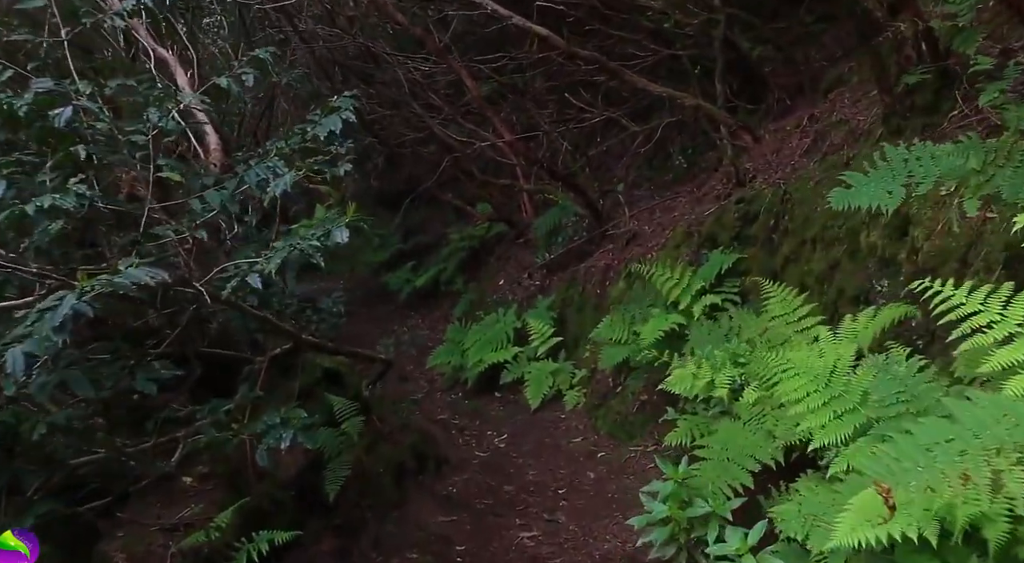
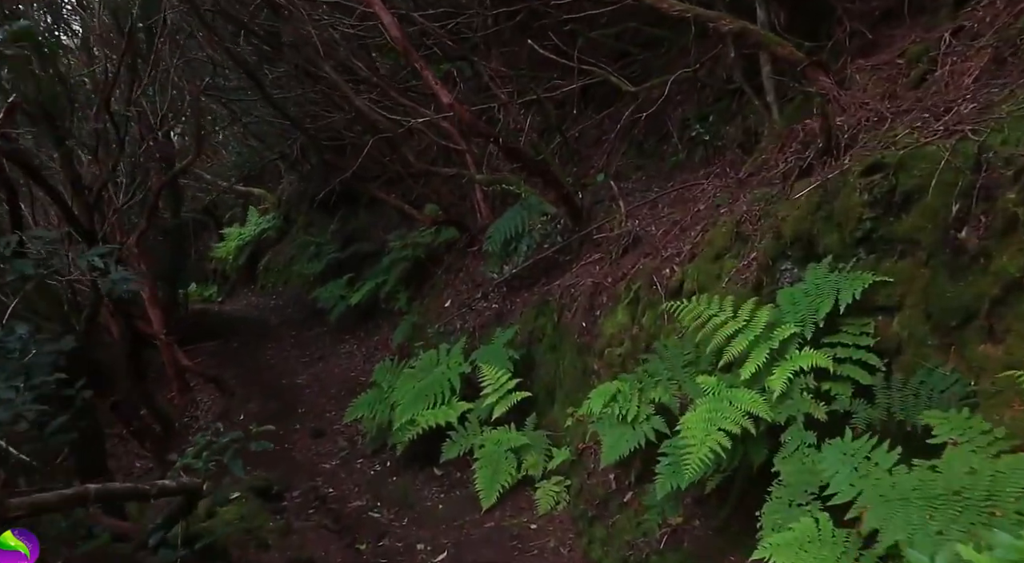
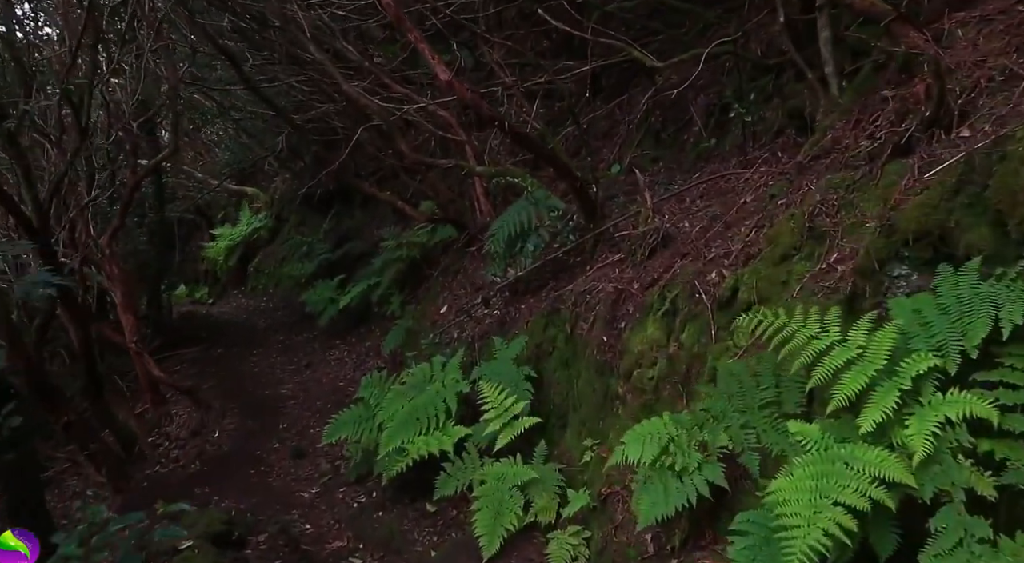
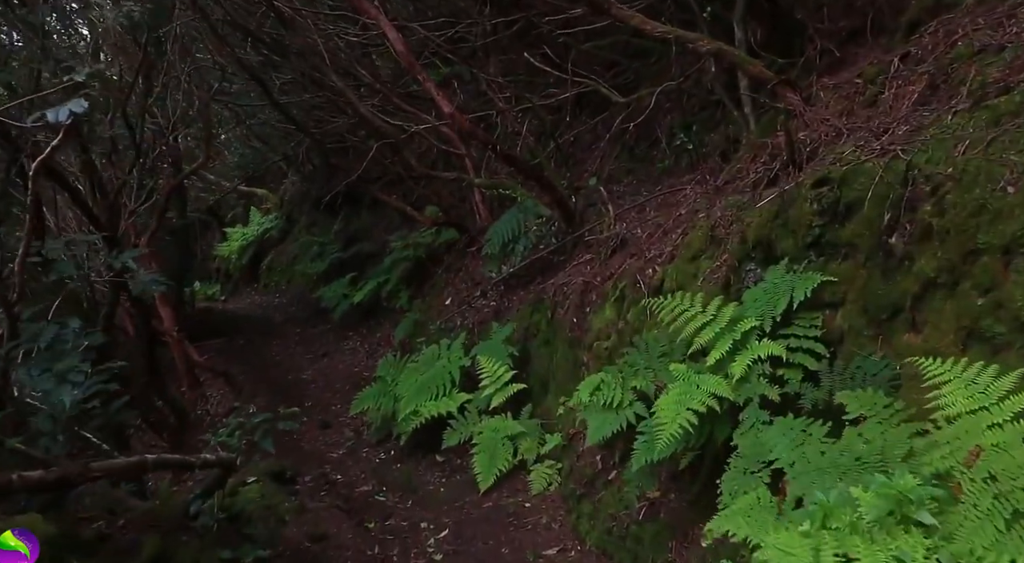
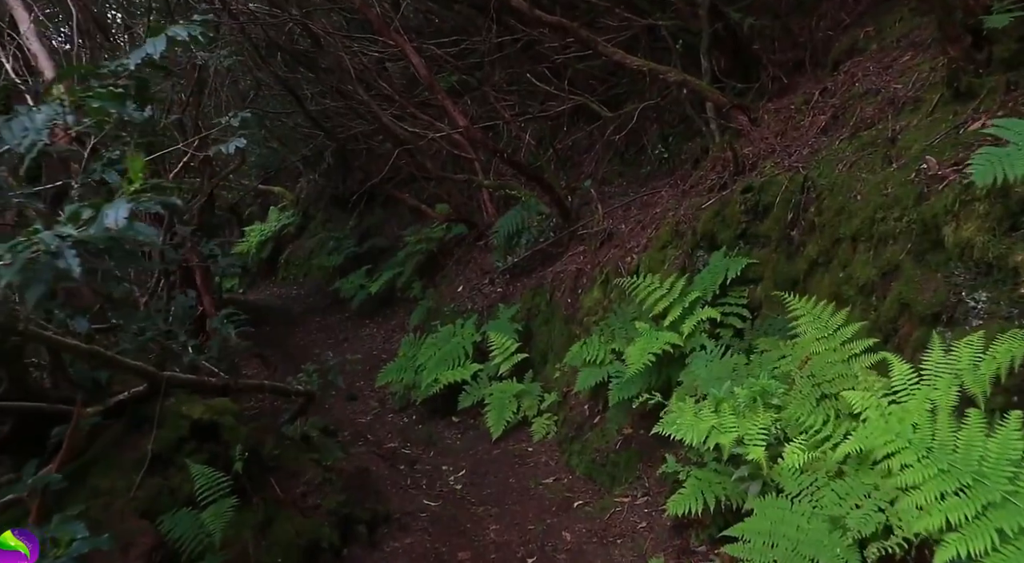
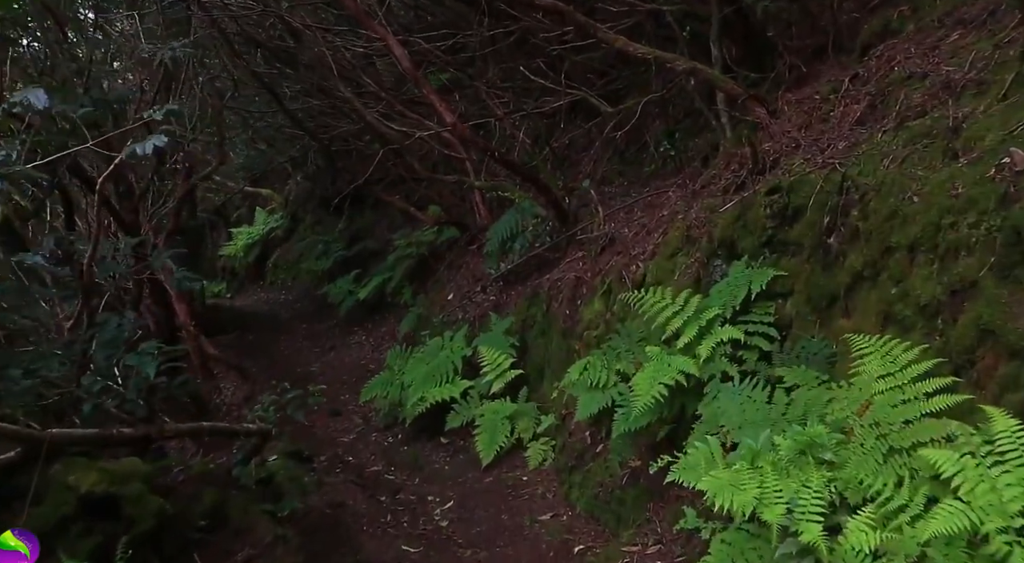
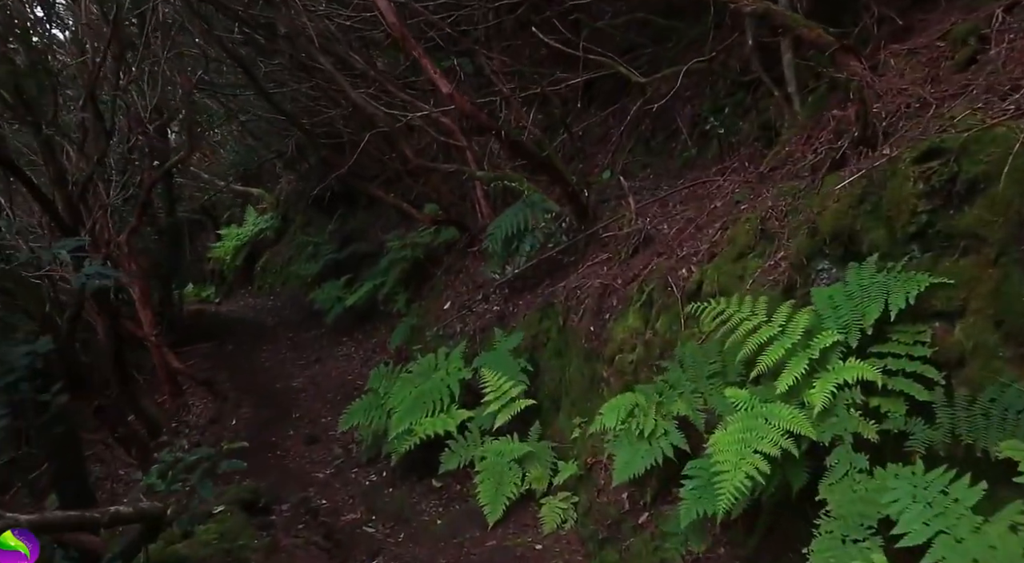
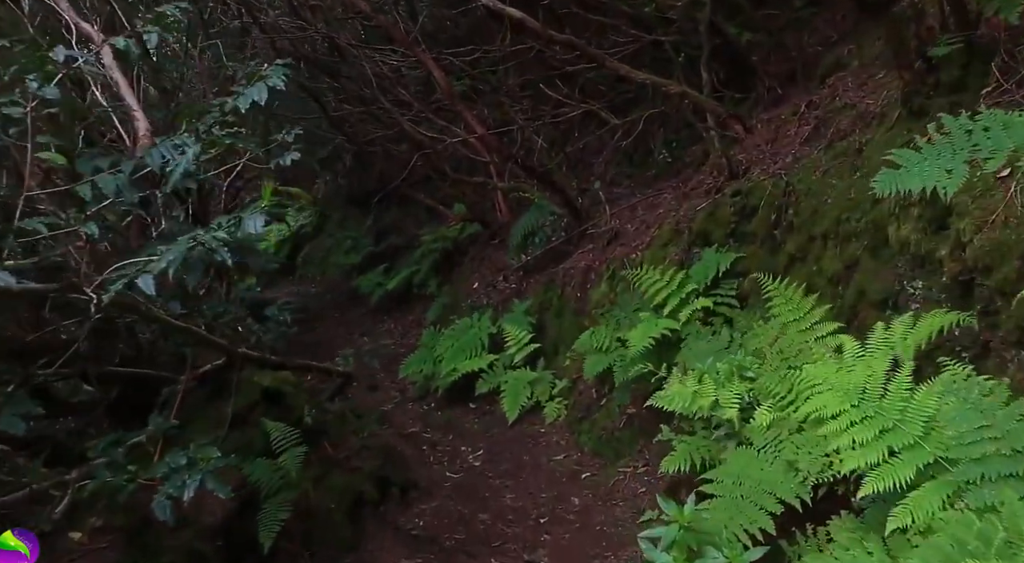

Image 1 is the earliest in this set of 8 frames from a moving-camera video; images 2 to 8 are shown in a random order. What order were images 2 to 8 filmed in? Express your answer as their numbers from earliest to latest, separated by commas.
8, 5, 6, 4, 2, 7, 3
